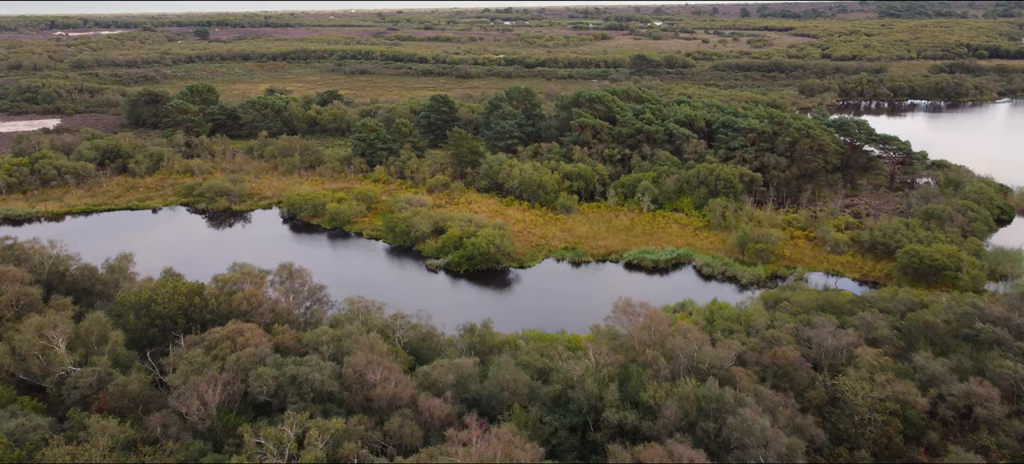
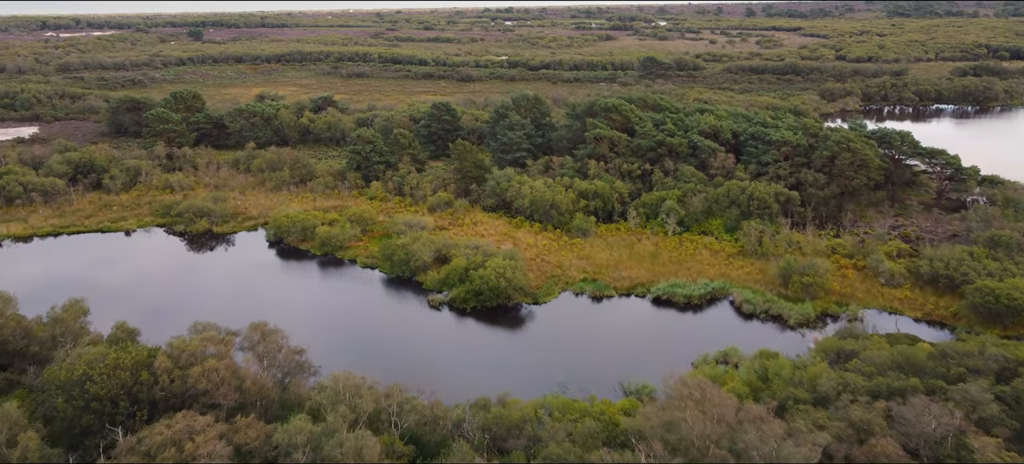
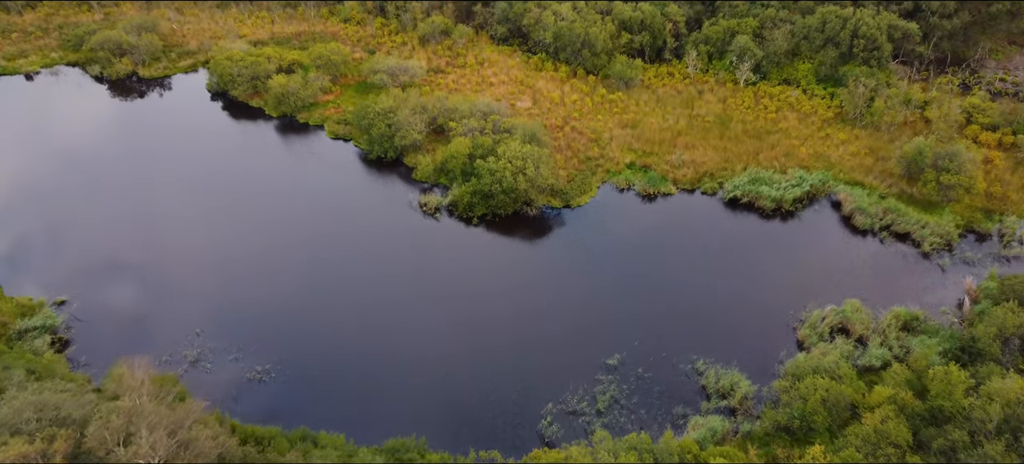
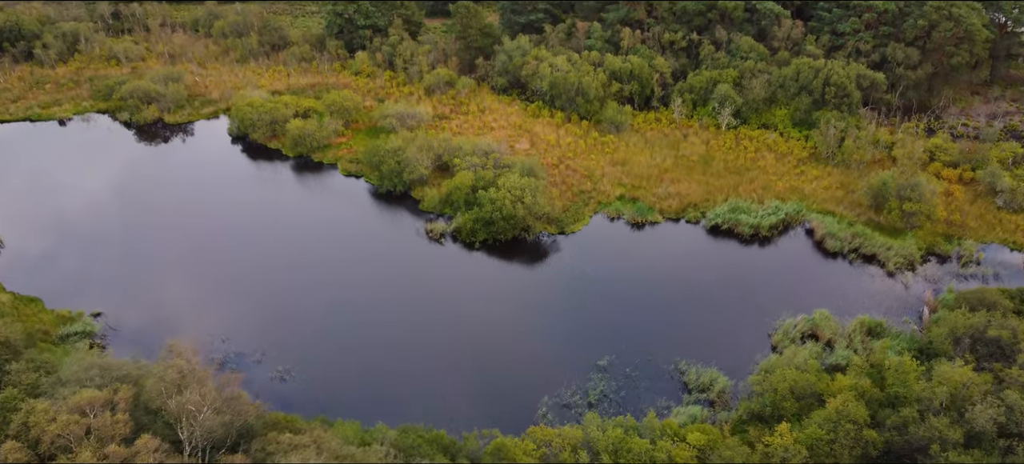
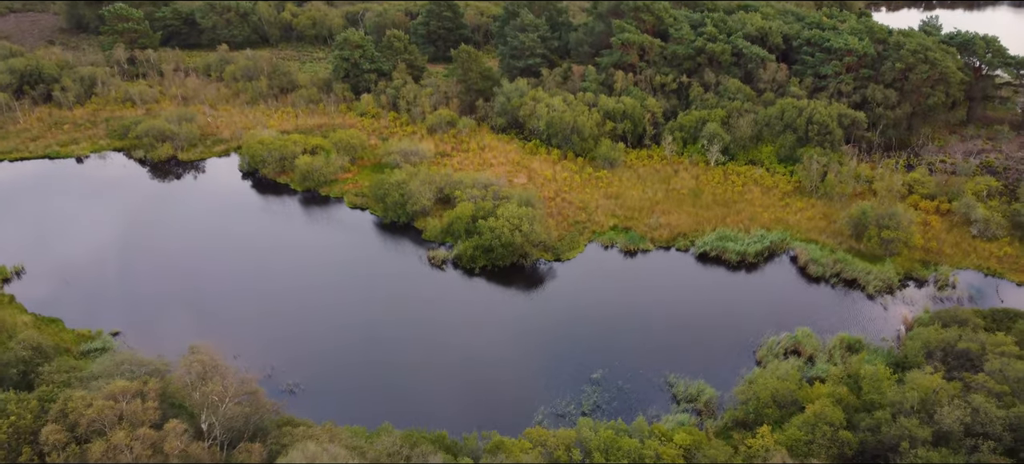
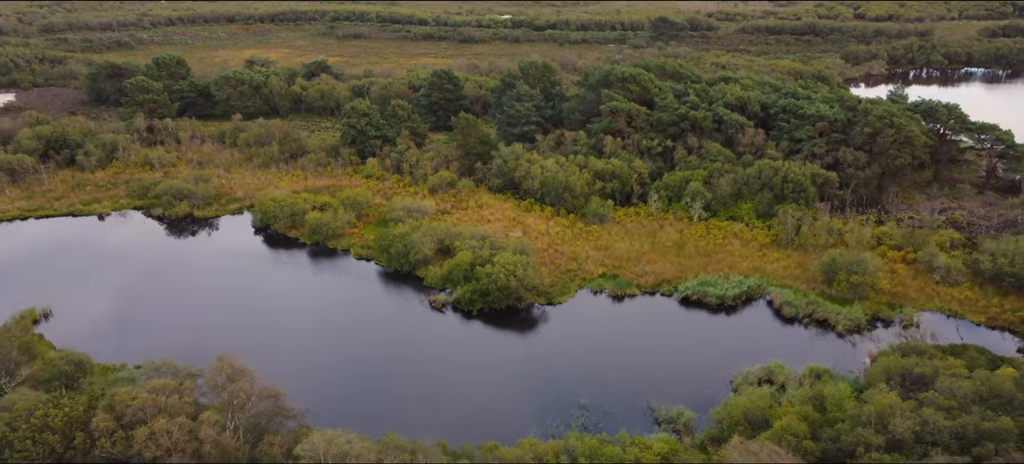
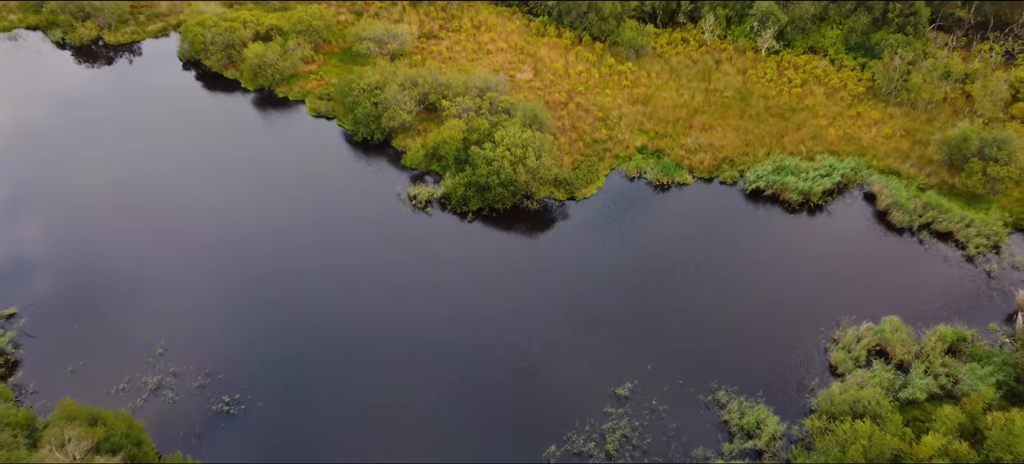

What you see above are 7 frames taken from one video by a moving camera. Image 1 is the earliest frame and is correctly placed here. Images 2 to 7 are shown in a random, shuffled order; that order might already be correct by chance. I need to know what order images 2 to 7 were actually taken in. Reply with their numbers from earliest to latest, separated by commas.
2, 6, 5, 4, 3, 7
